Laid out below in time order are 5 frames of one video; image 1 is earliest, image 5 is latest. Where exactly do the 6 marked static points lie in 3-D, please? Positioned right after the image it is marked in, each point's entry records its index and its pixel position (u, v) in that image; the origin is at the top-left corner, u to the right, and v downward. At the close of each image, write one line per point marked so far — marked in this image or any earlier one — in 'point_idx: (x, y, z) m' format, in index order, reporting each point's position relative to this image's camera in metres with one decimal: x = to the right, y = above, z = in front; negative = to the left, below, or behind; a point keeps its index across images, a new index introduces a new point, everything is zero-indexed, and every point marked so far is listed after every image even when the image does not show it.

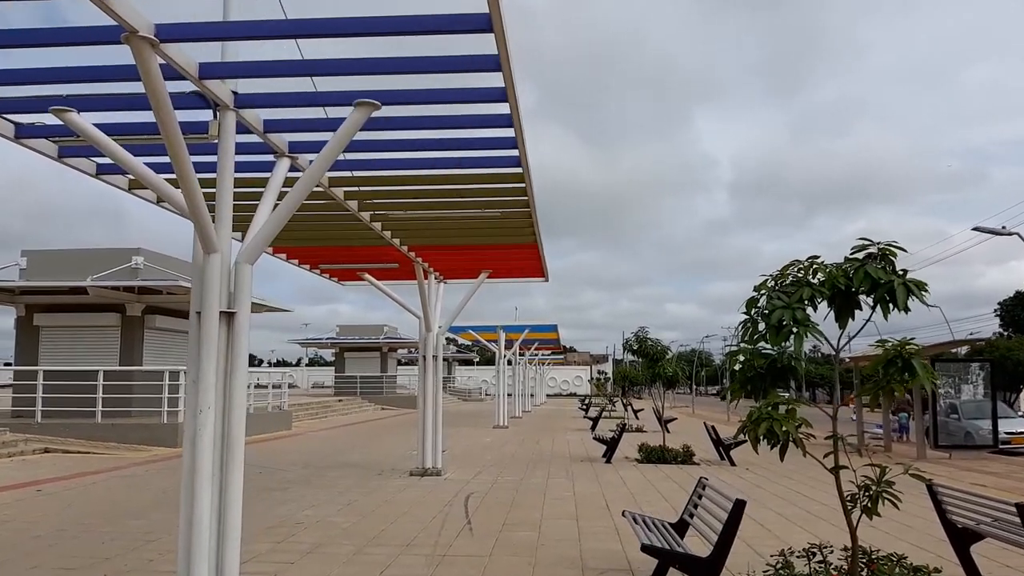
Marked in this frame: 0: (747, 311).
0: (+1.6, -0.2, +5.2) m
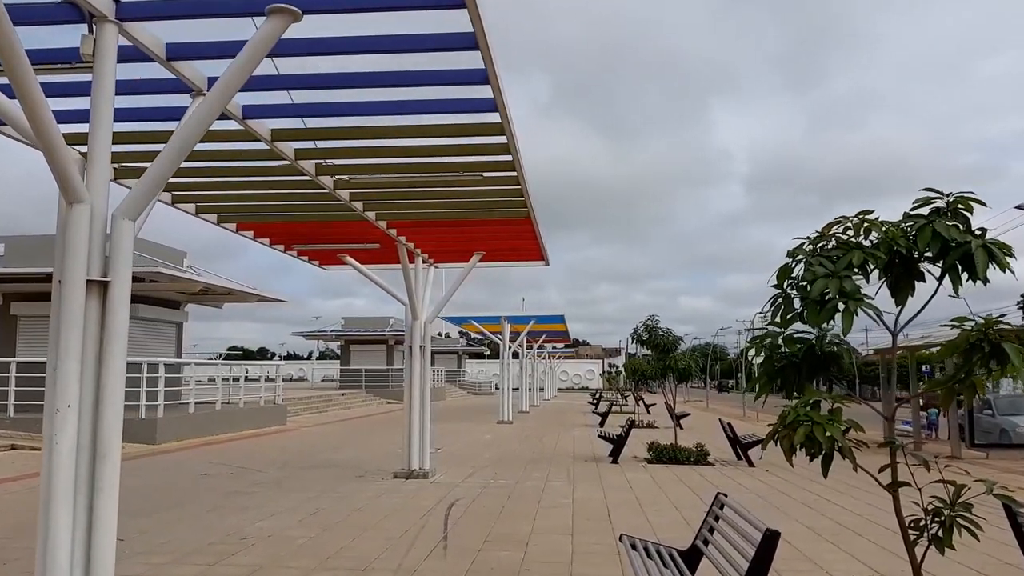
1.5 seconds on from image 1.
0: (+1.4, 0.0, +4.1) m
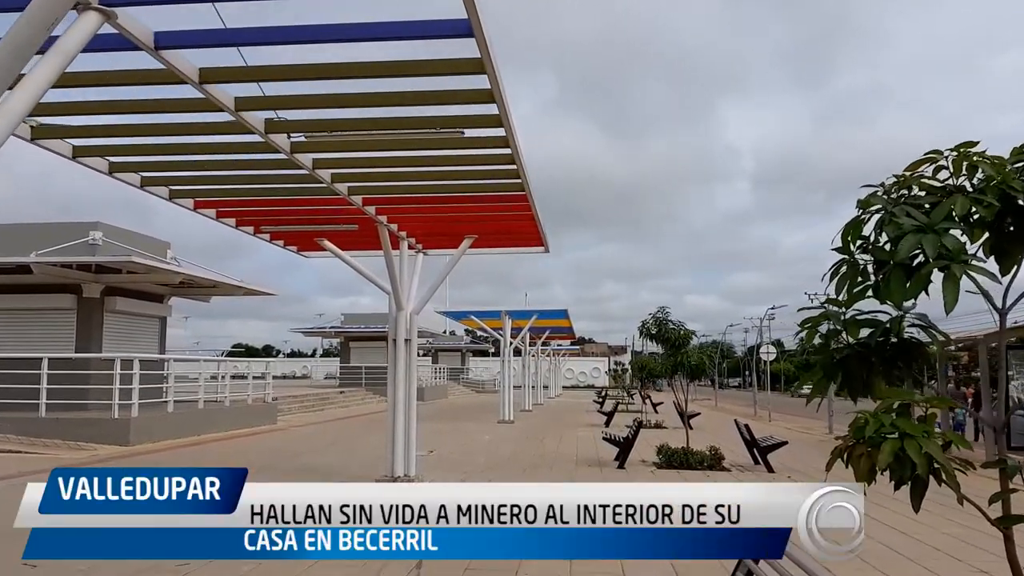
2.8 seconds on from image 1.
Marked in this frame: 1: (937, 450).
0: (+1.3, +0.2, +3.0) m
1: (+1.4, -0.5, +2.6) m
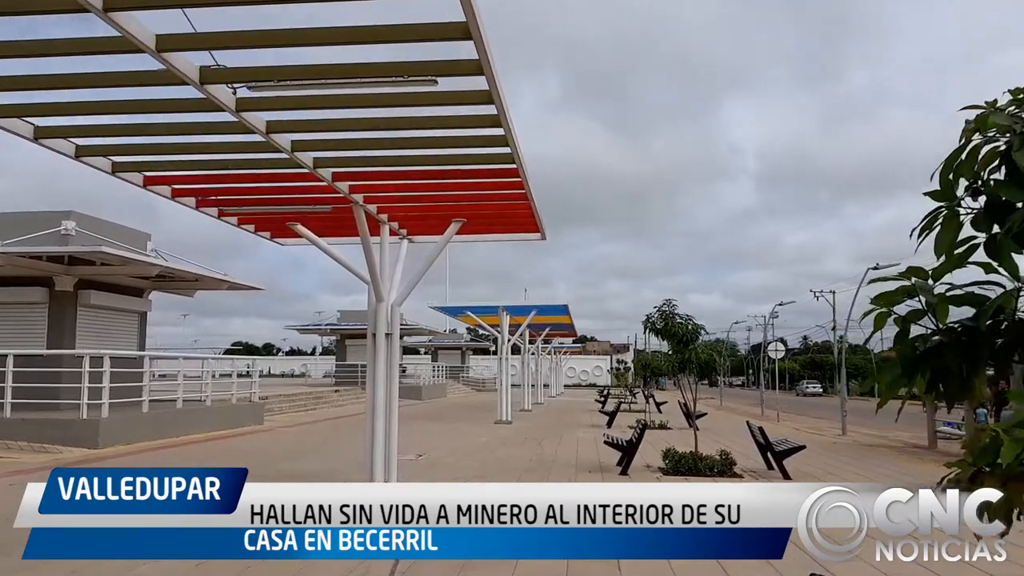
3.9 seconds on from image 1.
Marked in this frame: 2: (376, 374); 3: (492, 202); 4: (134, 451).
0: (+1.2, +0.3, +2.1) m
1: (+1.3, -0.4, +1.7) m
2: (-1.5, -0.9, +8.8) m
3: (-0.2, +1.0, +9.0) m
4: (-6.6, -2.8, +13.6) m
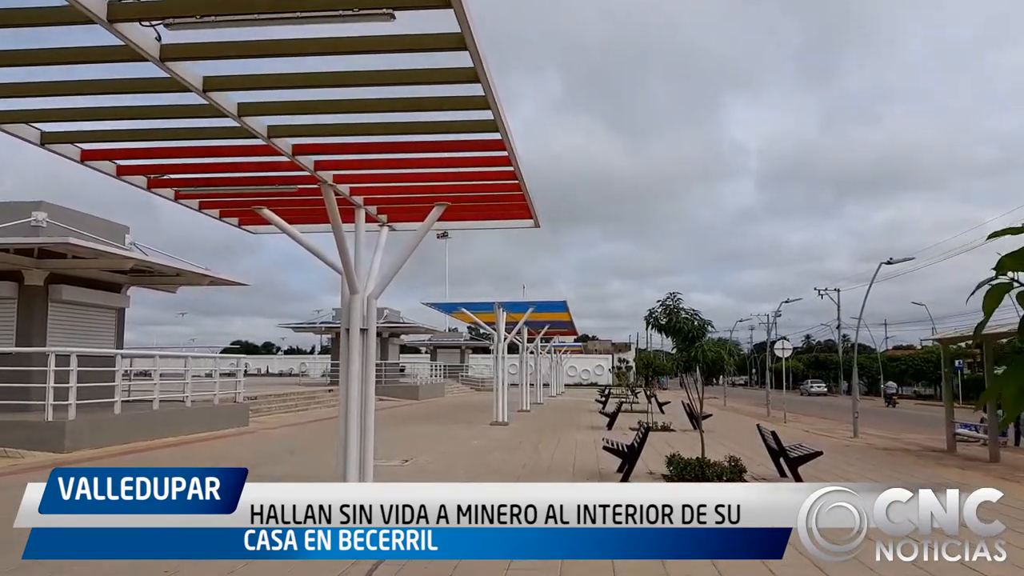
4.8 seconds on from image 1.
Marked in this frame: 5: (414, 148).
0: (+1.0, +0.4, +1.3) m
1: (+1.2, -0.3, +0.9) m
2: (-1.6, -0.9, +7.9) m
3: (-0.3, +1.1, +8.1) m
4: (-6.7, -2.7, +12.8) m
5: (-0.9, +1.3, +6.9) m
